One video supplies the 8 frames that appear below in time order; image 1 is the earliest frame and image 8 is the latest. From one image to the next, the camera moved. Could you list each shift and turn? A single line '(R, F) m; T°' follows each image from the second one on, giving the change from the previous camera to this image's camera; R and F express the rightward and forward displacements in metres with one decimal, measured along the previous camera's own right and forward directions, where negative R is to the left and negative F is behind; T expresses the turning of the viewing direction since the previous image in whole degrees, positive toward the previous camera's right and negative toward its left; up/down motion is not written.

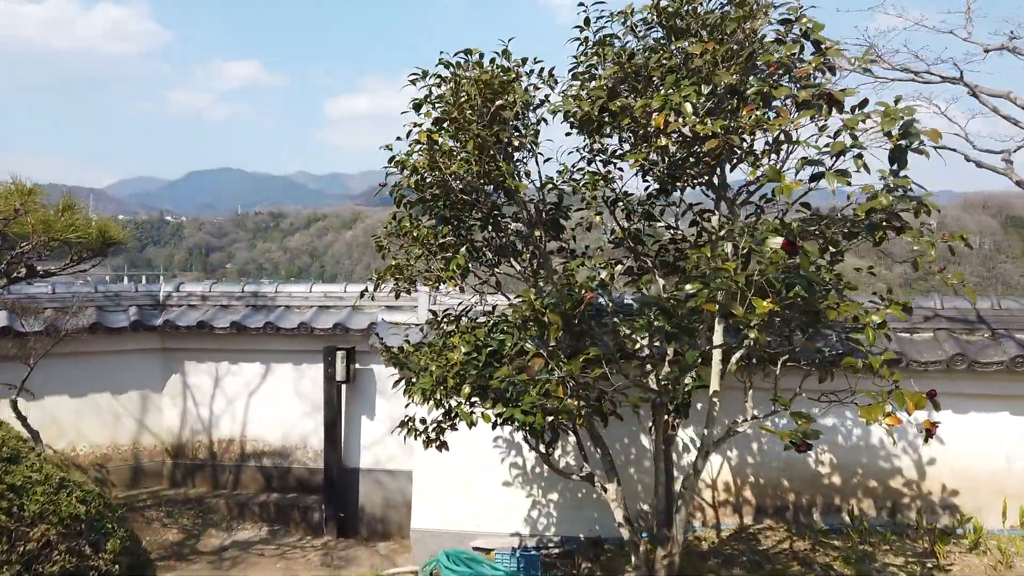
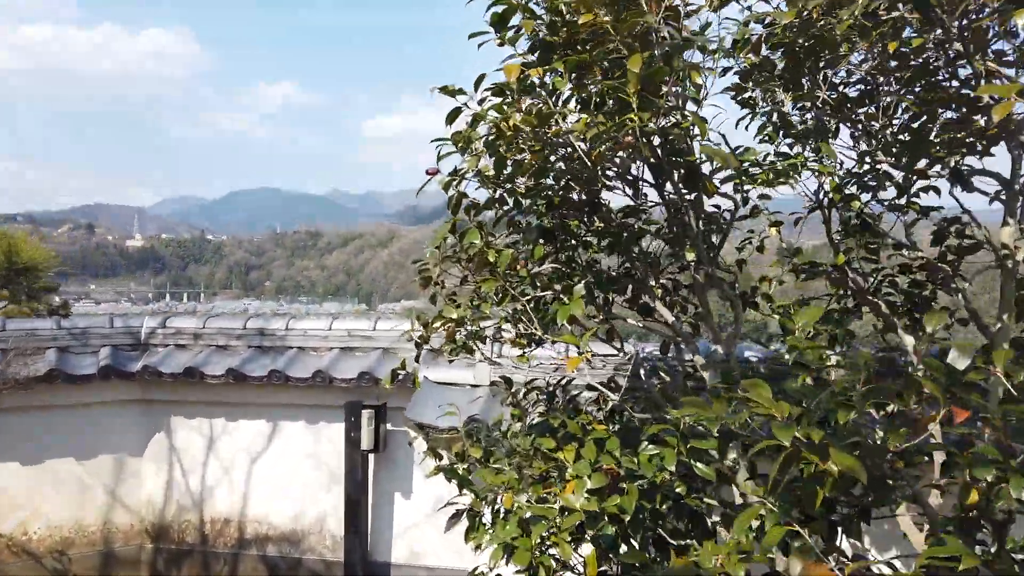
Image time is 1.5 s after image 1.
(-0.3, +1.8) m; -3°
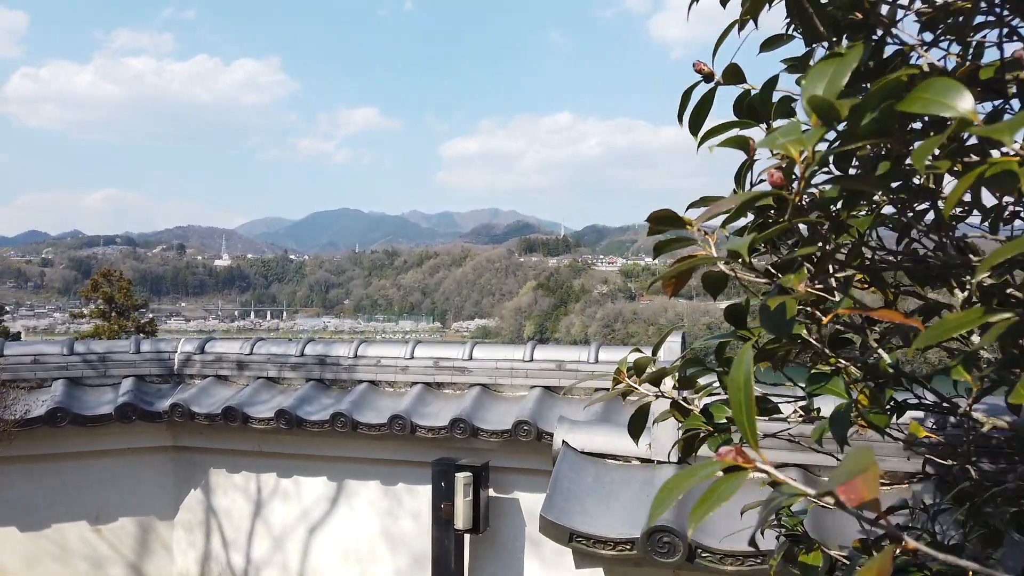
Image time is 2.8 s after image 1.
(-0.4, +1.5) m; -6°
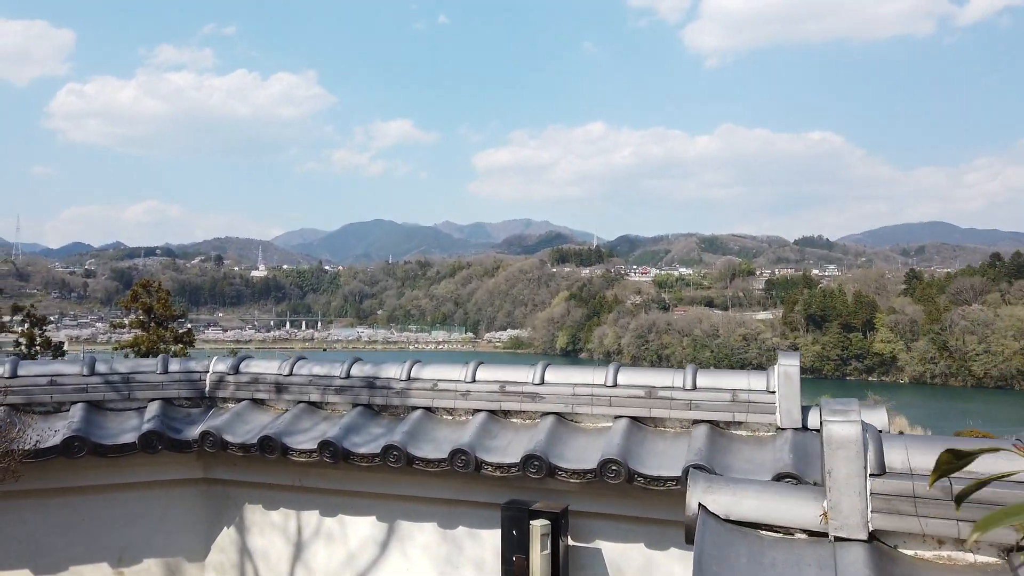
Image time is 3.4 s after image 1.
(-0.2, +0.6) m; -2°
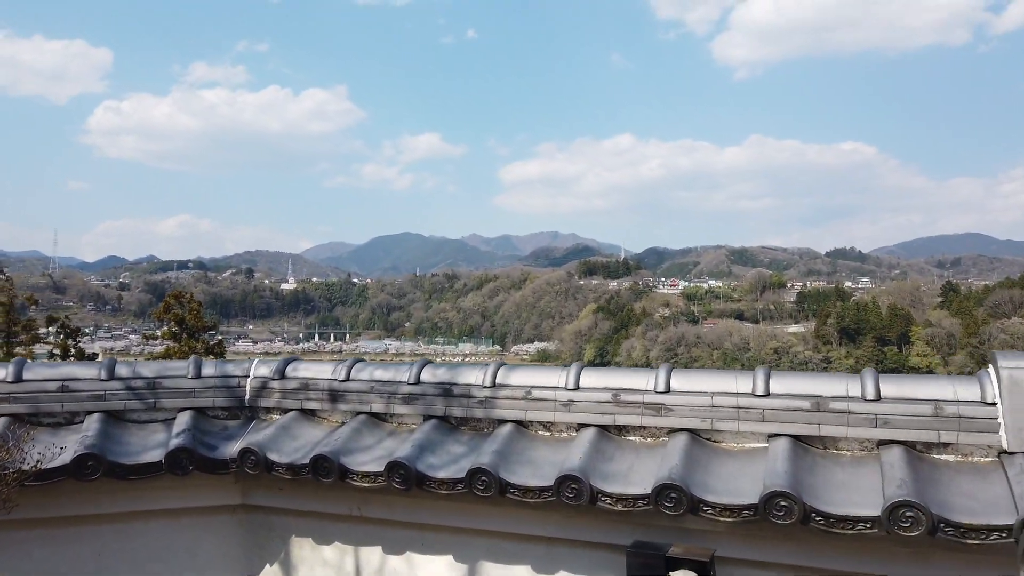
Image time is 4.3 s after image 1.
(-0.3, +0.7) m; -2°
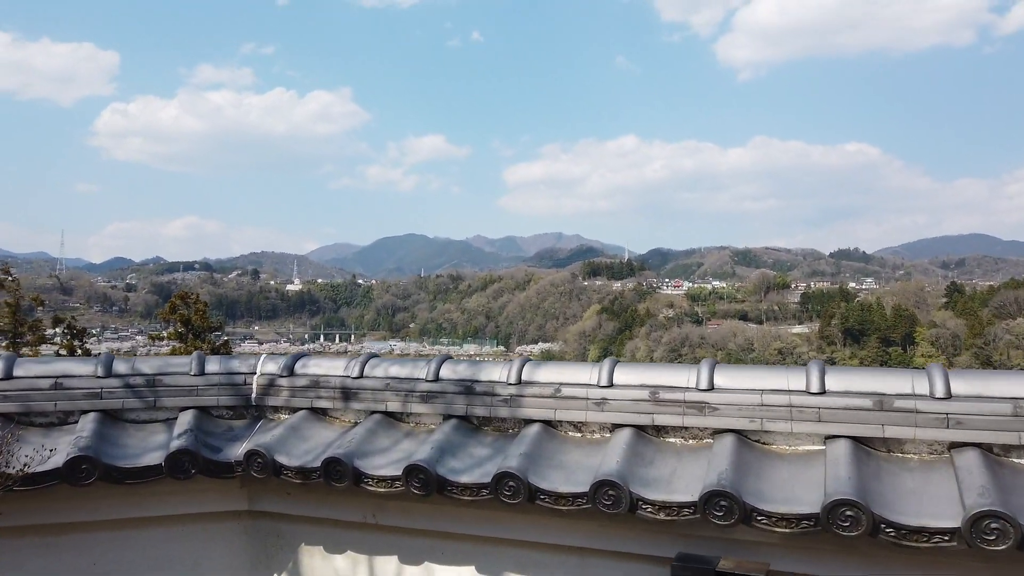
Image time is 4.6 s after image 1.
(+0.2, -0.3) m; 0°
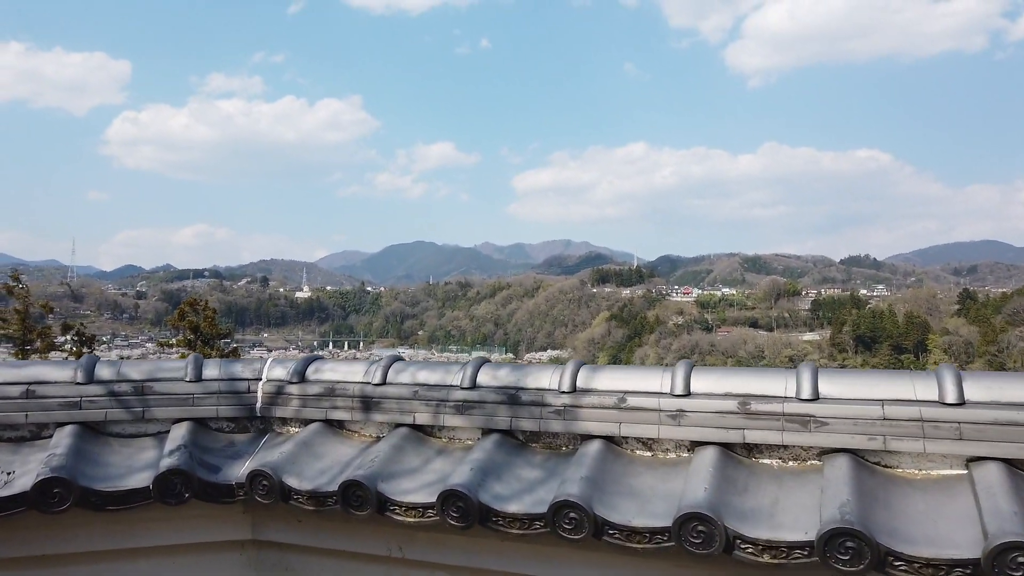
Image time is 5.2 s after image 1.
(-0.2, +0.7) m; -1°
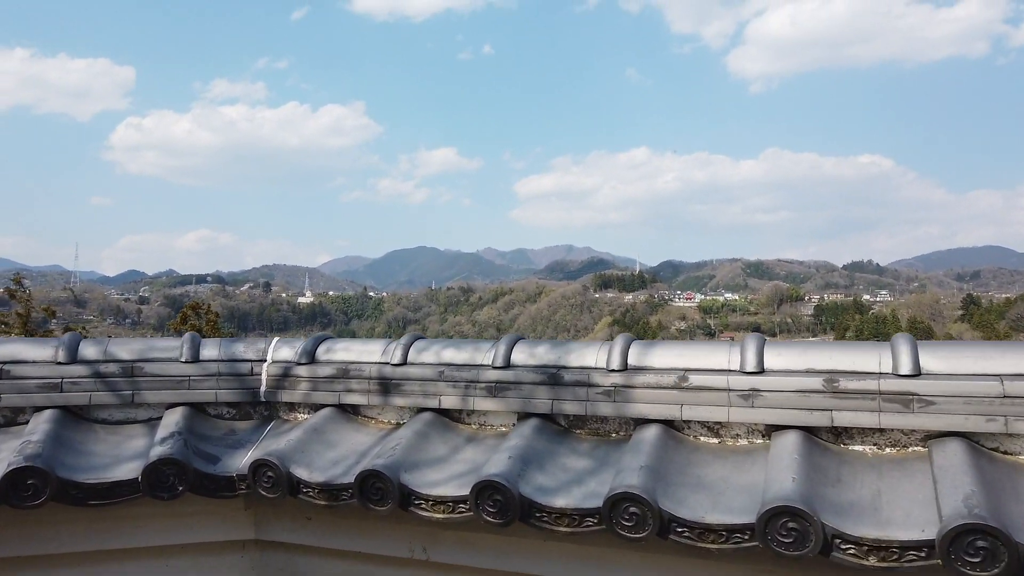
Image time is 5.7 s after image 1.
(-0.2, +0.5) m; 0°
